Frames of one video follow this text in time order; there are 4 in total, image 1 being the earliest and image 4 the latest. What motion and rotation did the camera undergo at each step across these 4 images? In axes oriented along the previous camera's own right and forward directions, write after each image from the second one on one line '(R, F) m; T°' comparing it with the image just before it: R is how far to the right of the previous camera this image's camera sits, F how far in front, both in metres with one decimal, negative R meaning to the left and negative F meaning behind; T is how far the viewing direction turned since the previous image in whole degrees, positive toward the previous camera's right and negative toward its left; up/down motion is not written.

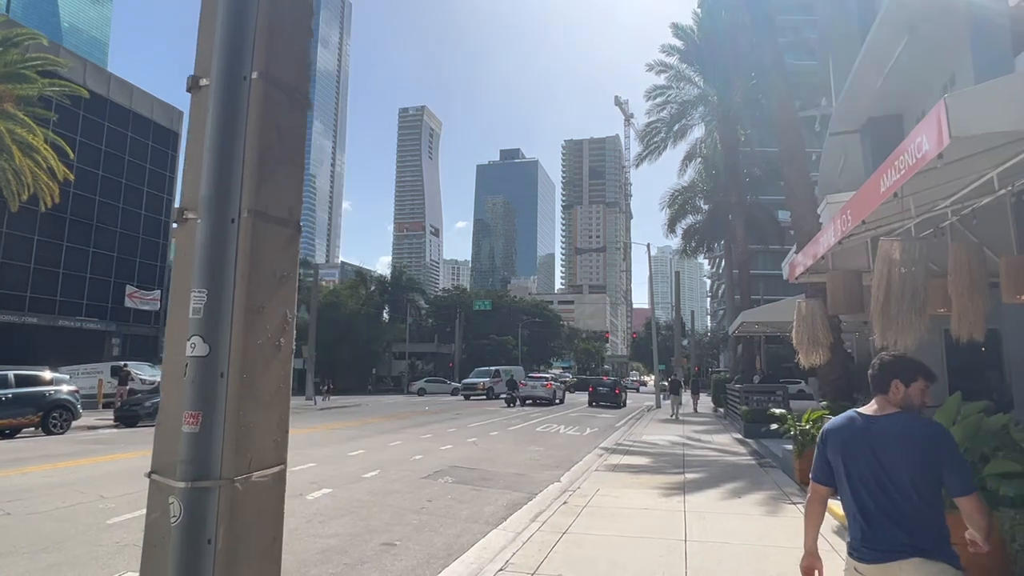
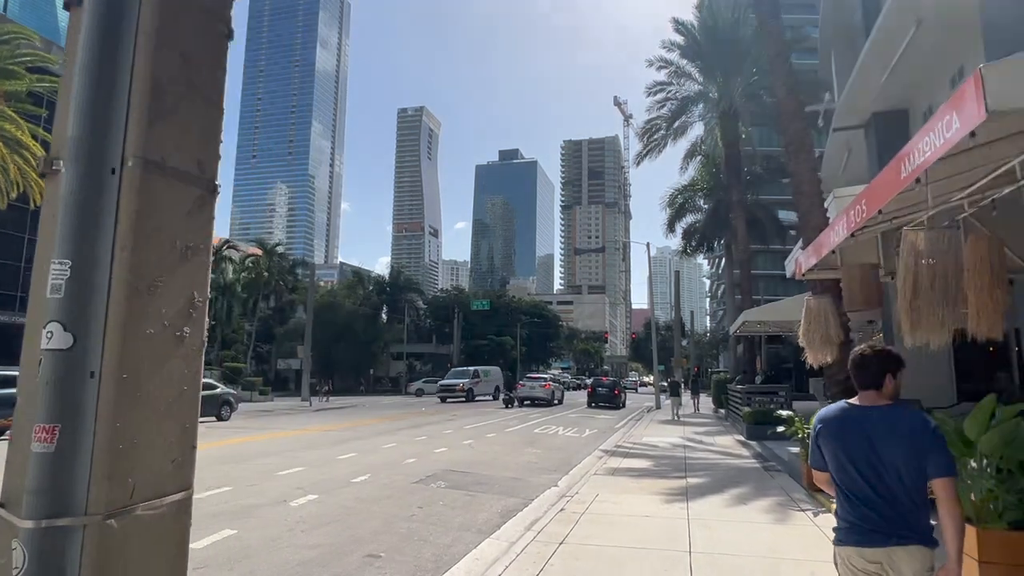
(+0.1, +0.4) m; 0°
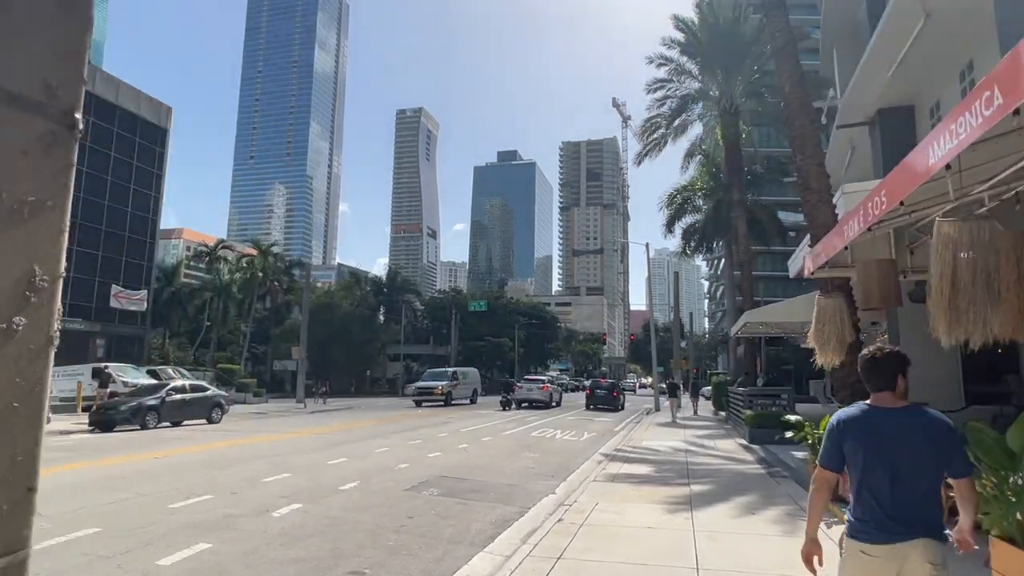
(0.0, +0.5) m; 0°
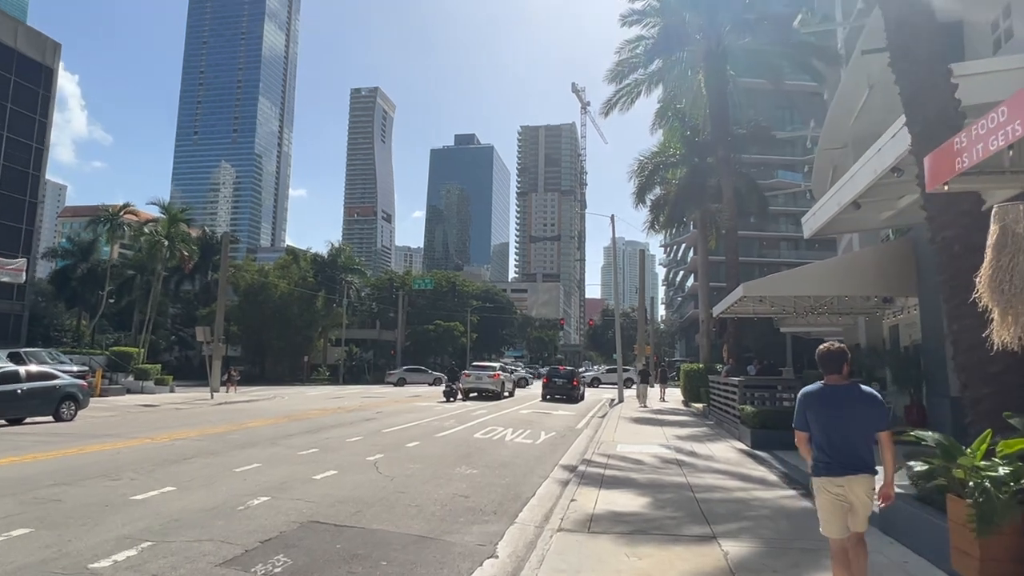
(+0.4, +4.4) m; +3°
